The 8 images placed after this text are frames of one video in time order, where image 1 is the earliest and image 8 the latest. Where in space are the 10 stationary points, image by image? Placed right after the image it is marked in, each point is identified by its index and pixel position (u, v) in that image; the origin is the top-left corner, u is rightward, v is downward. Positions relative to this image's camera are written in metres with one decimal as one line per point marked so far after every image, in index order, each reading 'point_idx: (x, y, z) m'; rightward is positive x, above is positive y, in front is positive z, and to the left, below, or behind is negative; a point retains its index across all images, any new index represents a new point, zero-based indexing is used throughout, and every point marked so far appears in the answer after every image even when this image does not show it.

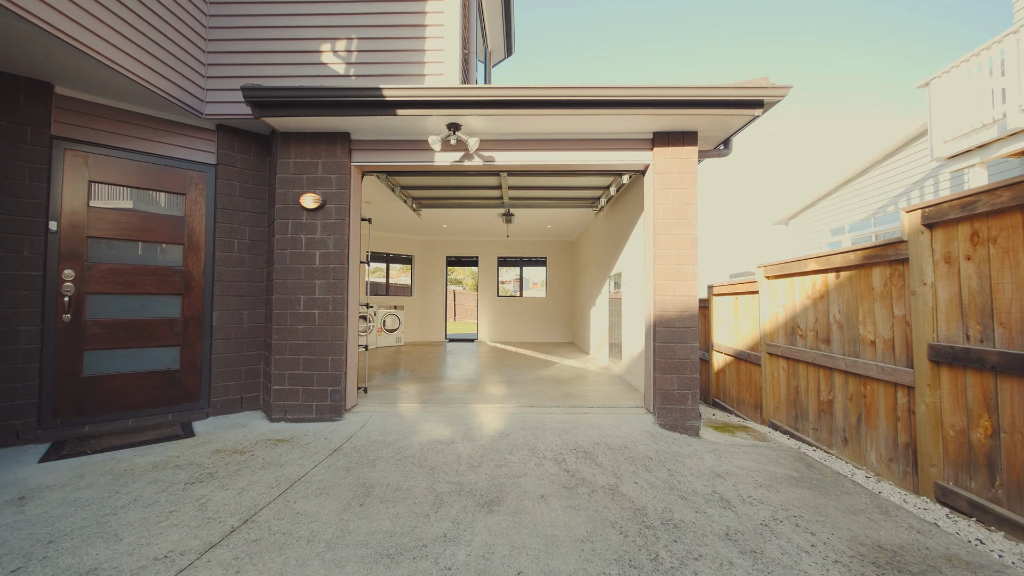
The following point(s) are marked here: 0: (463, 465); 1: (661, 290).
0: (-0.3, -1.1, +2.4) m
1: (+1.2, 0.0, +3.1) m
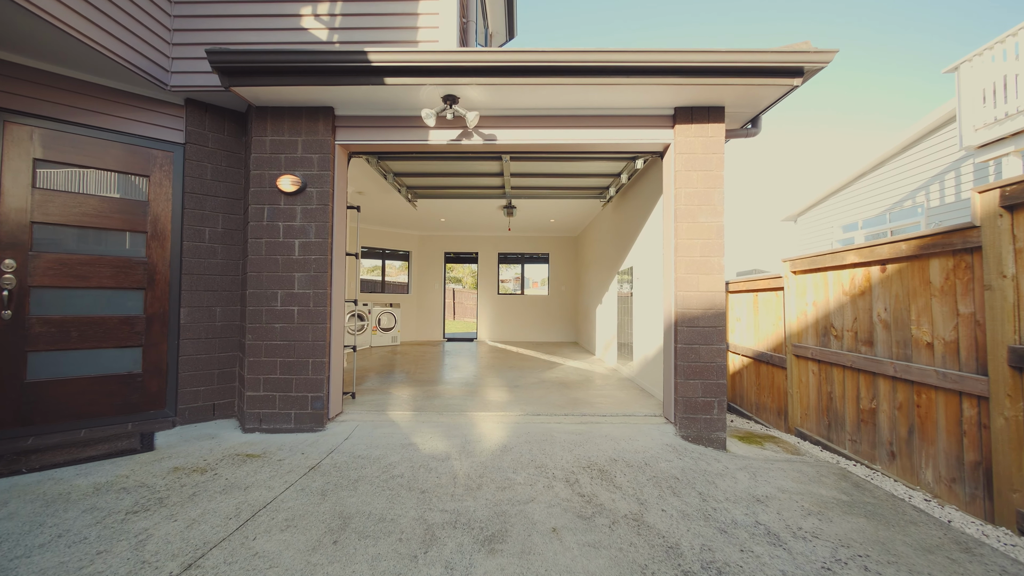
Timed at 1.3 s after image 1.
0: (-0.3, -1.0, +2.0) m
1: (+1.2, 0.0, +2.8) m
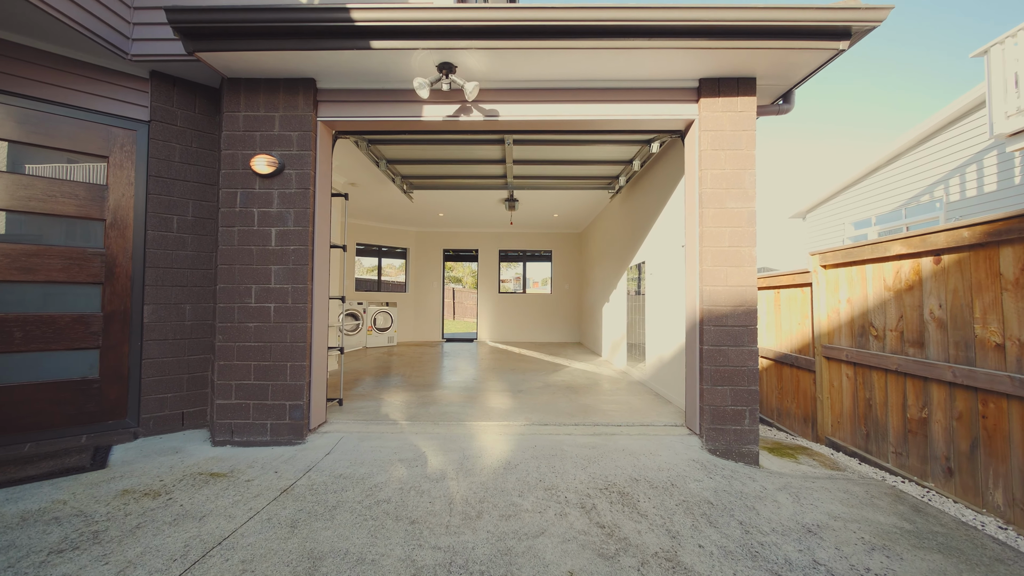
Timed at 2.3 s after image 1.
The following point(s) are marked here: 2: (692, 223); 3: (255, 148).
0: (-0.2, -1.0, +1.7) m
1: (+1.2, +0.1, +2.5) m
2: (+1.2, +0.4, +2.6) m
3: (-1.7, +0.9, +2.5) m
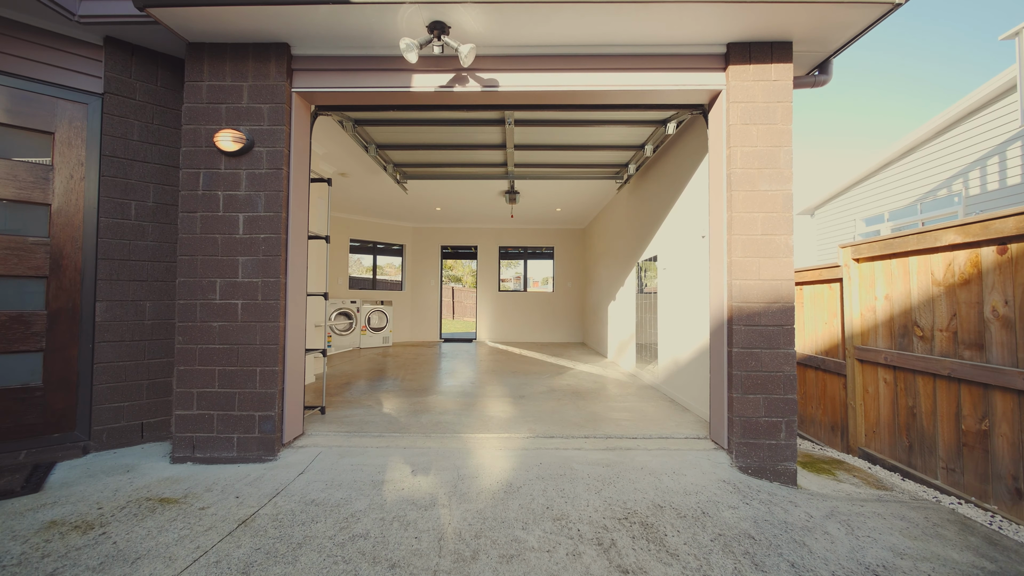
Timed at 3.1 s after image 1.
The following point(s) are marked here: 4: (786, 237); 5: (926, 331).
0: (-0.2, -1.0, +1.4) m
1: (+1.2, +0.1, +2.2) m
2: (+1.2, +0.5, +2.3) m
3: (-1.6, +0.9, +2.2) m
4: (+1.5, +0.3, +2.1) m
5: (+2.7, -0.3, +2.5) m
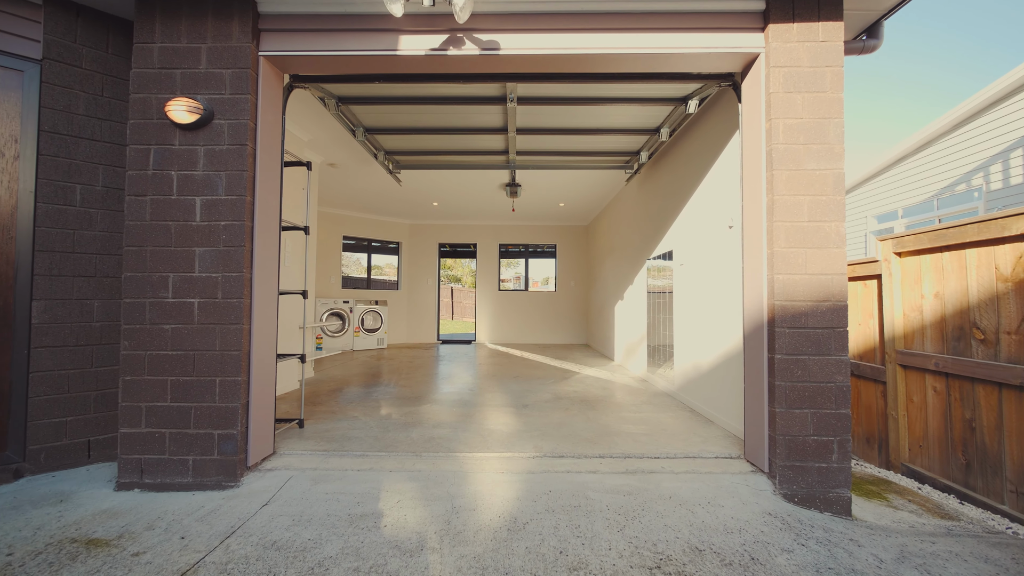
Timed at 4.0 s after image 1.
0: (-0.2, -1.0, +1.1) m
1: (+1.3, +0.1, +1.8) m
2: (+1.2, +0.5, +2.0) m
3: (-1.6, +0.9, +1.9) m
4: (+1.5, +0.3, +1.8) m
5: (+2.7, -0.3, +2.2) m
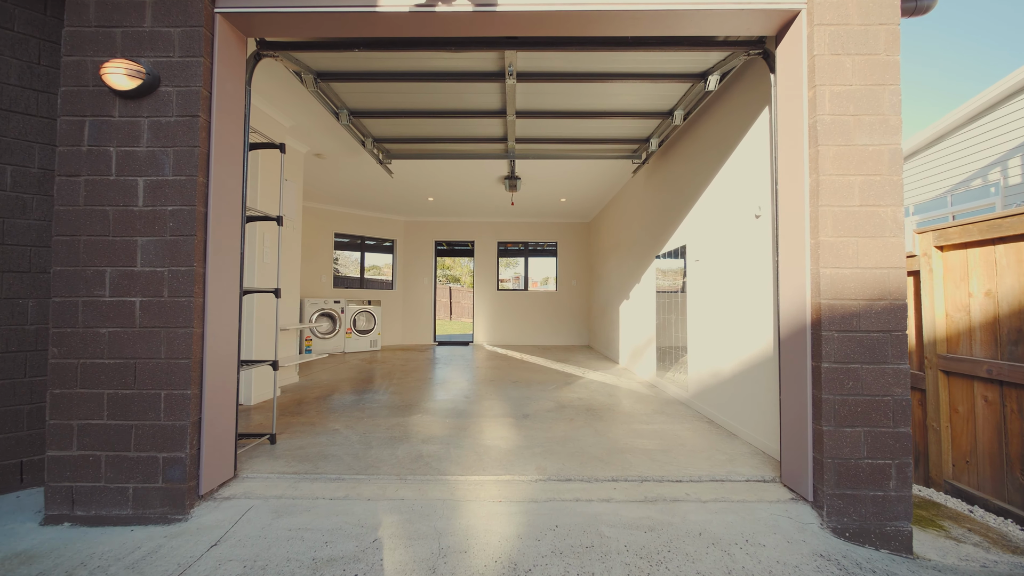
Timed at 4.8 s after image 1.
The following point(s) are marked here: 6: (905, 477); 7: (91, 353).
0: (-0.2, -0.9, +0.8) m
1: (+1.3, +0.1, +1.6) m
2: (+1.2, +0.5, +1.7) m
3: (-1.6, +1.0, +1.6) m
4: (+1.5, +0.3, +1.6) m
5: (+2.7, -0.2, +1.9) m
6: (+1.5, -0.7, +1.5) m
7: (-1.7, -0.3, +1.6) m
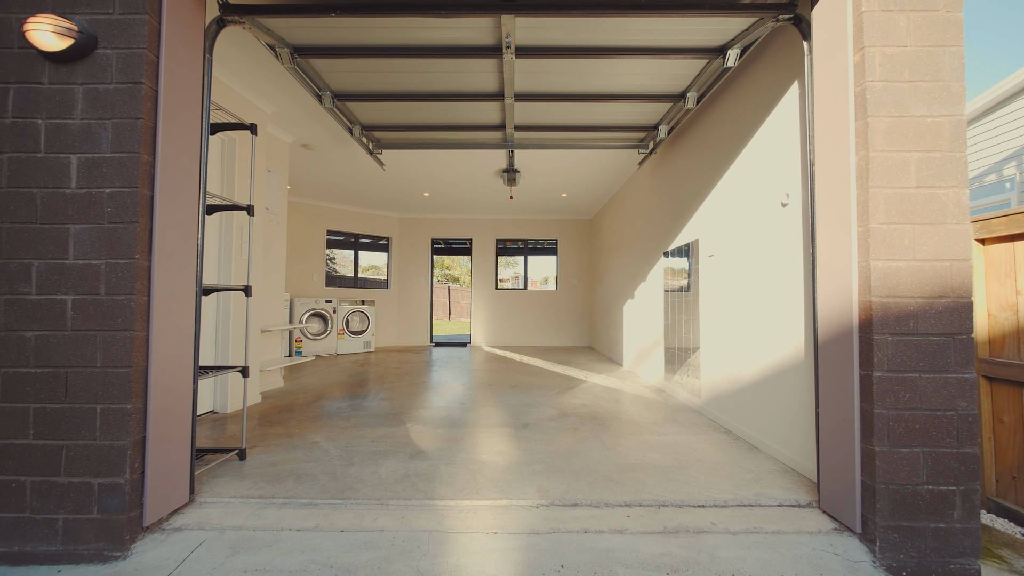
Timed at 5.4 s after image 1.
0: (-0.2, -0.9, +0.6) m
1: (+1.3, +0.1, +1.3) m
2: (+1.2, +0.5, +1.5) m
3: (-1.6, +1.0, +1.4) m
4: (+1.5, +0.3, +1.3) m
5: (+2.7, -0.2, +1.7) m
6: (+1.5, -0.7, +1.3) m
7: (-1.7, -0.2, +1.3) m
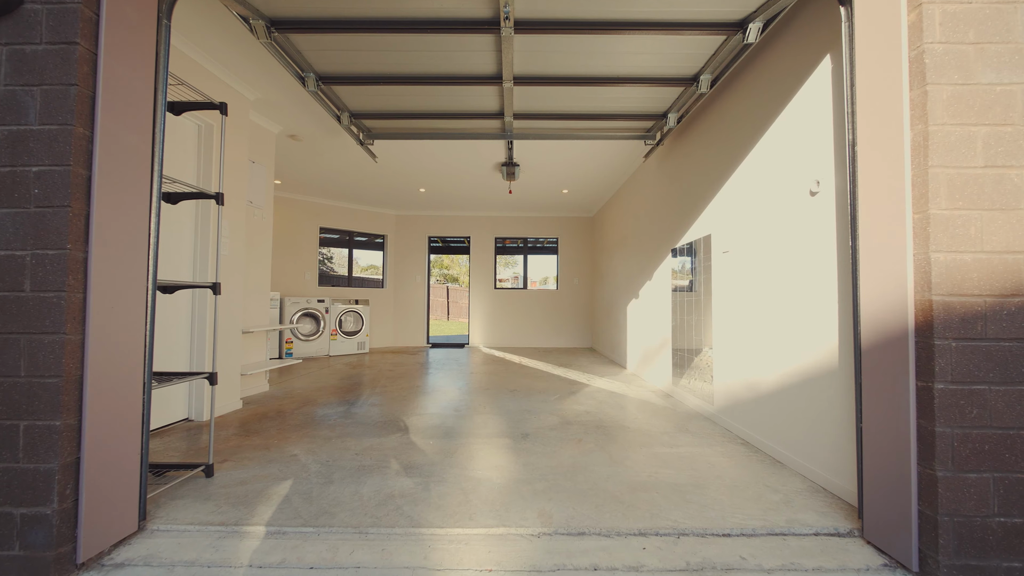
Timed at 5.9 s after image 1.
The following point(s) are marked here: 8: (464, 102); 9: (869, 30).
0: (-0.2, -0.9, +0.4) m
1: (+1.2, +0.2, +1.1) m
2: (+1.2, +0.5, +1.3) m
3: (-1.6, +1.0, +1.2) m
4: (+1.5, +0.3, +1.1) m
5: (+2.7, -0.2, +1.5) m
6: (+1.5, -0.7, +1.1) m
7: (-1.7, -0.2, +1.1) m
8: (-0.3, +1.3, +2.8) m
9: (+1.2, +0.9, +1.3) m
